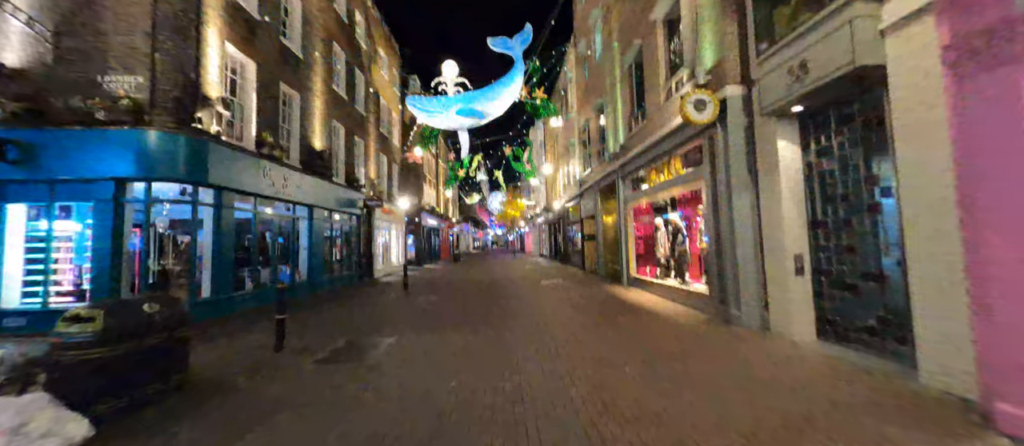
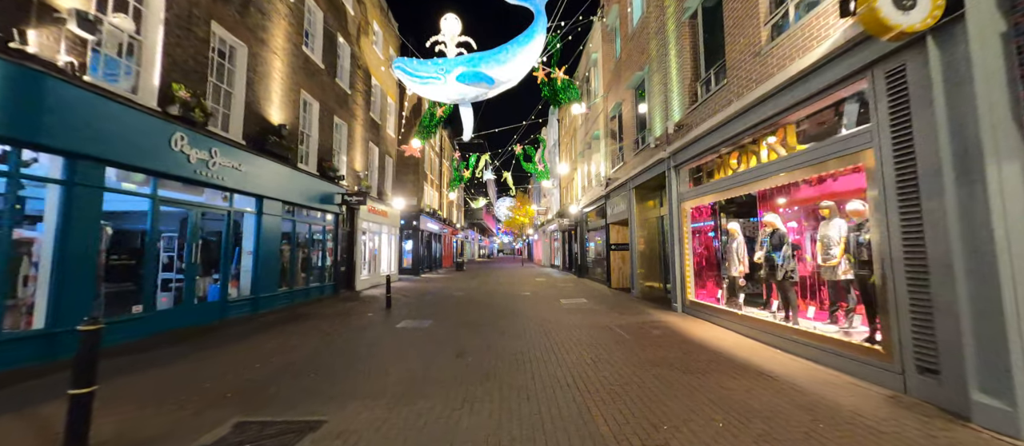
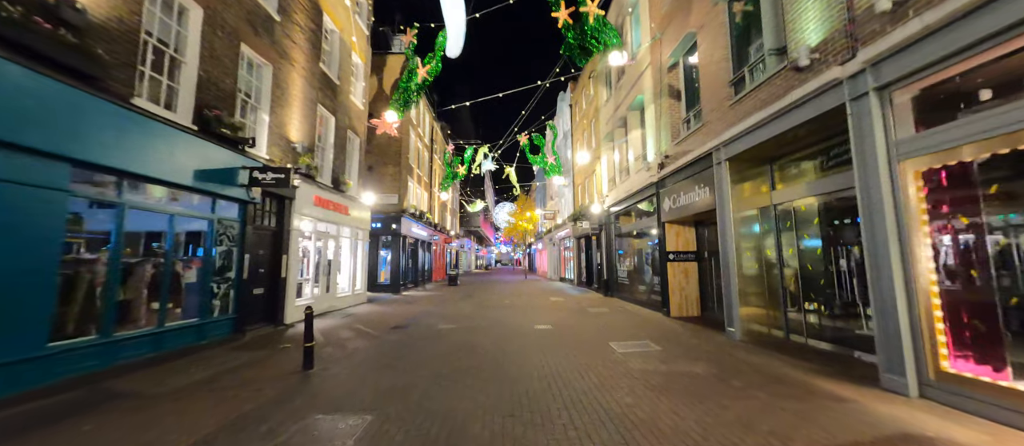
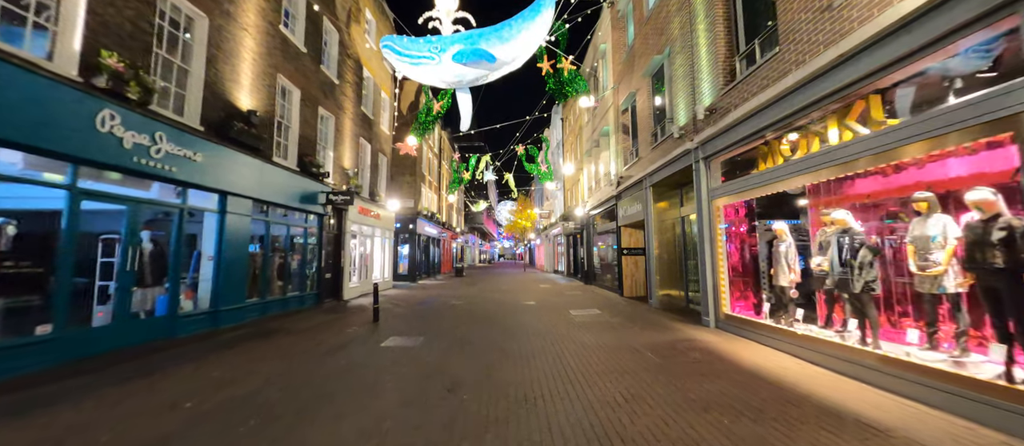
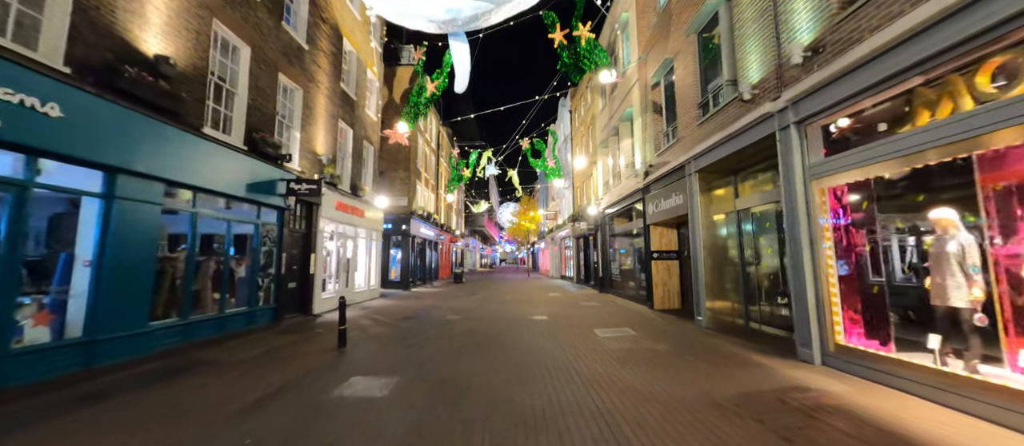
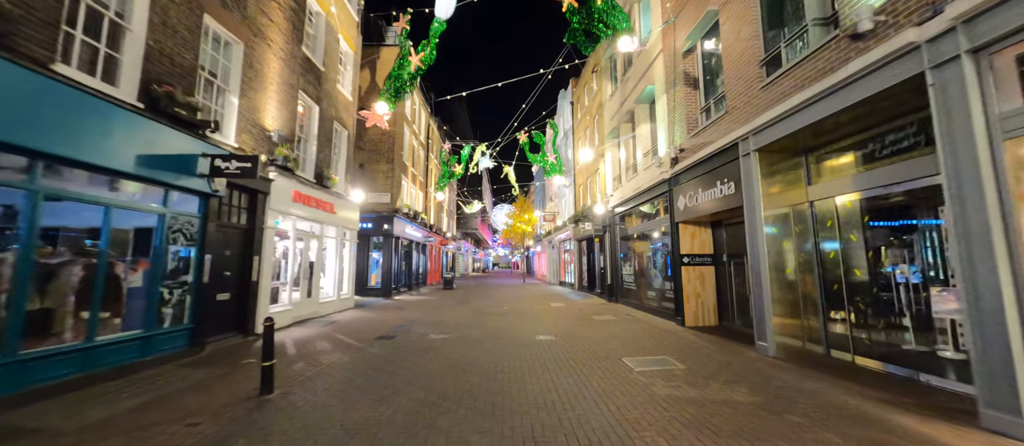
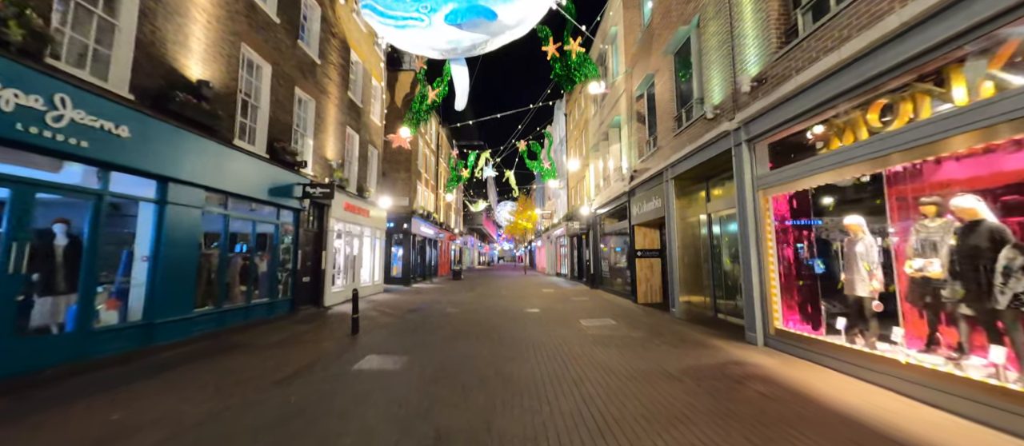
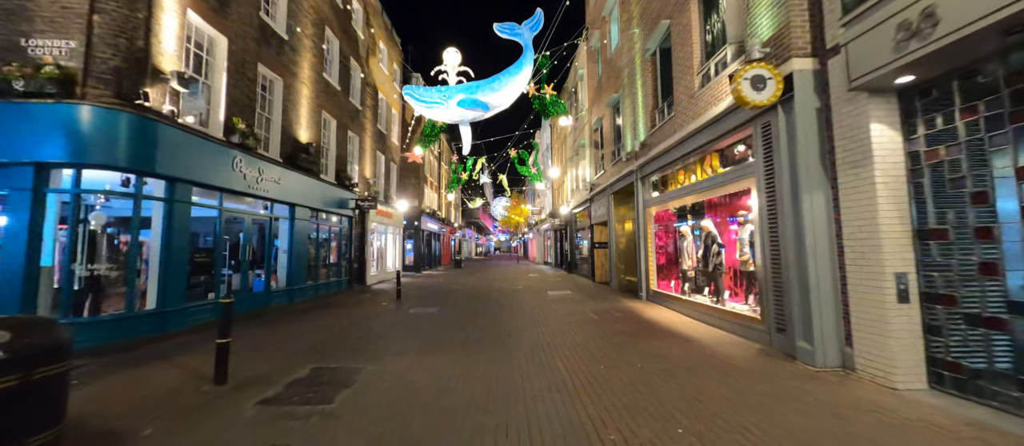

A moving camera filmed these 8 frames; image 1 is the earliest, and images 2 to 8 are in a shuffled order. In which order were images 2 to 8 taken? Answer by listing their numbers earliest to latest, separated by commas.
8, 2, 4, 7, 5, 3, 6
